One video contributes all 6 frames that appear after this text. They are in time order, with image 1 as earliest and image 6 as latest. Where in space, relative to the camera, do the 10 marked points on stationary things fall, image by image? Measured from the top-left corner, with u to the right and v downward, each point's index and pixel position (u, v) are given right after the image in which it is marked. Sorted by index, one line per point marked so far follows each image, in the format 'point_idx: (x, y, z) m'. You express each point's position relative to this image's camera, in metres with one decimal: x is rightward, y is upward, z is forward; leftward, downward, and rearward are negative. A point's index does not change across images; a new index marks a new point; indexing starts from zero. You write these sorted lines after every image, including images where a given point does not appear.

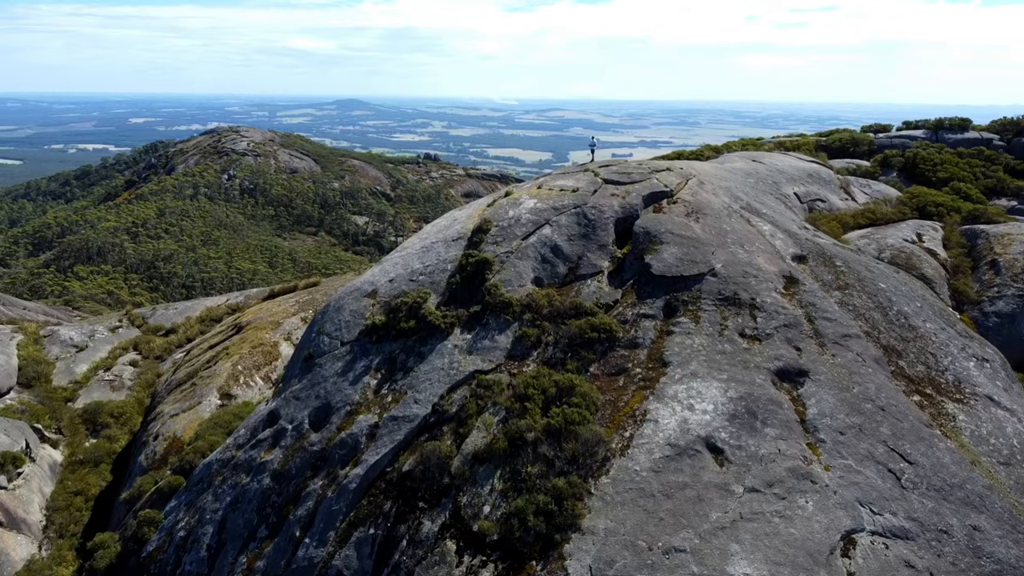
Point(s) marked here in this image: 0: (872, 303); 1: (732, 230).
0: (+5.8, -0.2, +13.1) m
1: (+3.8, +1.0, +14.2) m
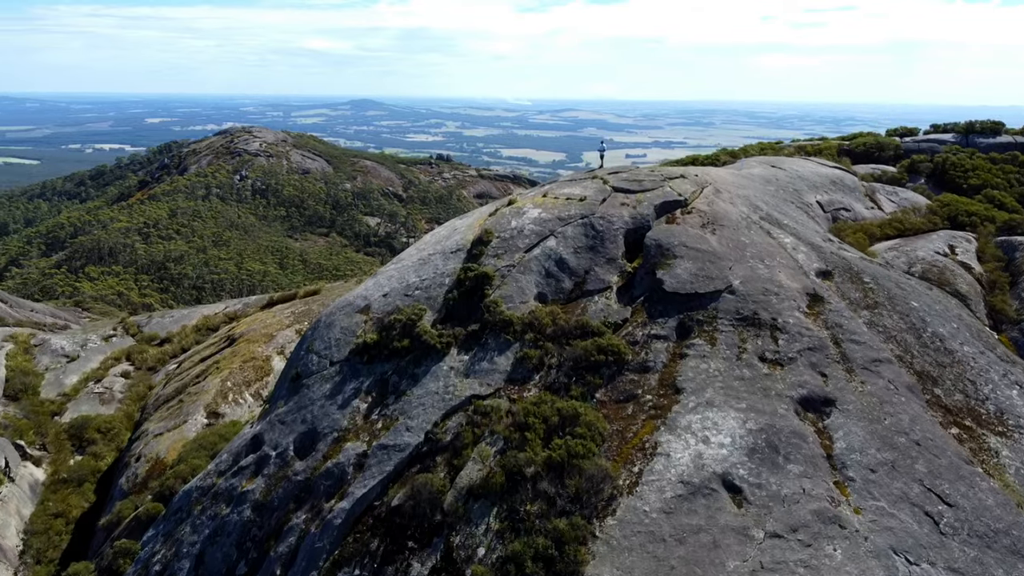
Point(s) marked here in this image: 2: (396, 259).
0: (+5.8, -0.5, +12.0) m
1: (+3.9, +0.7, +13.2) m
2: (-2.1, +0.5, +14.8) m
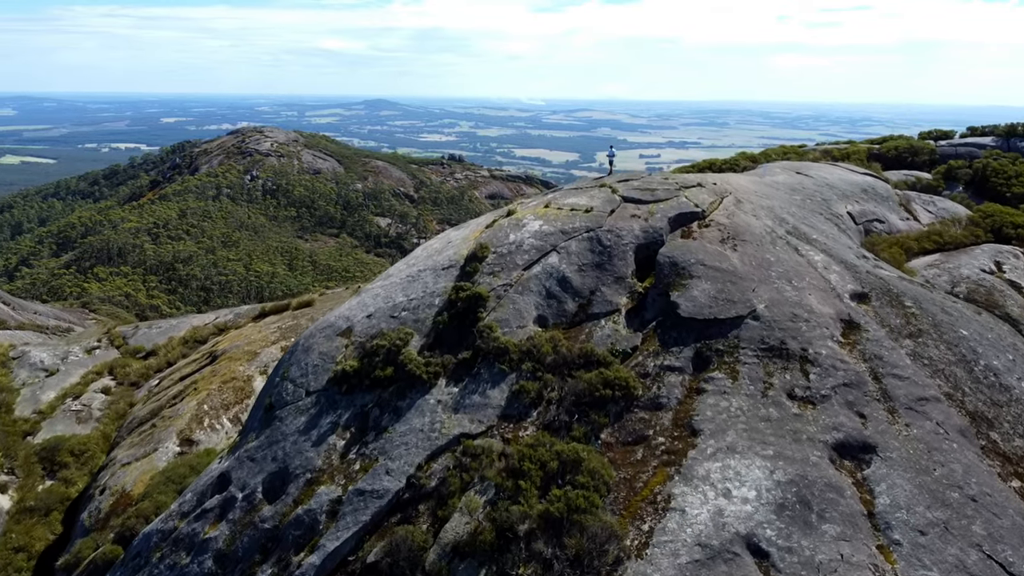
0: (+5.7, -0.9, +10.6) m
1: (+3.8, +0.4, +11.8) m
2: (-2.1, +0.2, +13.5) m
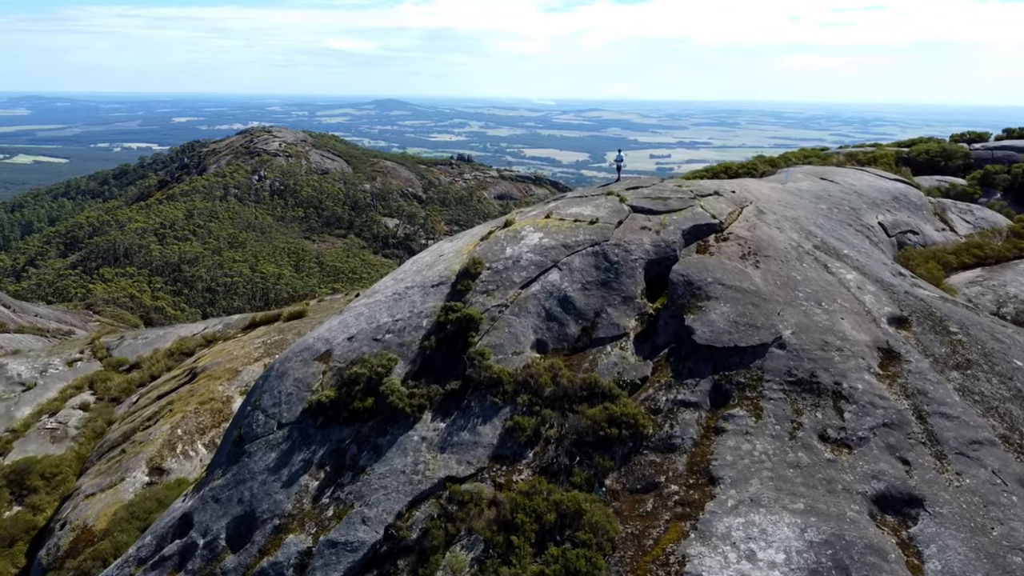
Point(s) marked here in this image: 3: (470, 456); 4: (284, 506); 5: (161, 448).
0: (+5.6, -1.2, +9.3) m
1: (+3.8, +0.1, +10.5) m
2: (-2.2, -0.1, +12.3) m
3: (-0.5, -1.9, +9.3) m
4: (-2.7, -2.6, +9.6) m
5: (-5.9, -2.7, +13.8) m
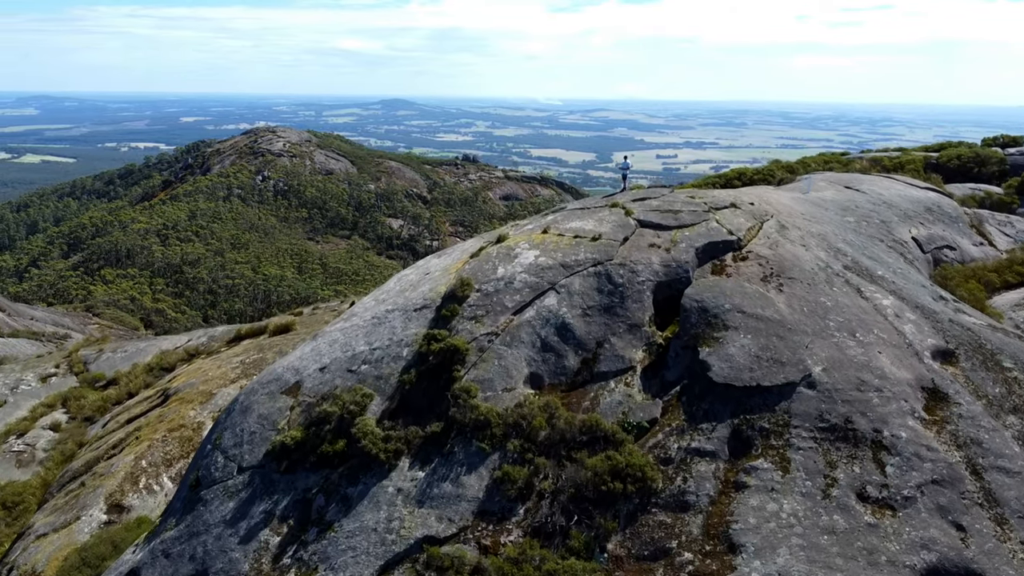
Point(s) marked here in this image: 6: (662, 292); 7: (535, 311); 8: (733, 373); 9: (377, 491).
0: (+5.5, -1.5, +8.0) m
1: (+3.7, -0.2, +9.3) m
2: (-2.2, -0.4, +11.1) m
3: (-0.6, -2.2, +8.1) m
4: (-2.8, -2.9, +8.4) m
5: (-6.0, -3.0, +12.6) m
6: (+1.8, -0.1, +9.9) m
7: (+0.3, -0.3, +9.7) m
8: (+2.3, -0.9, +8.5) m
9: (-1.4, -2.1, +8.4) m
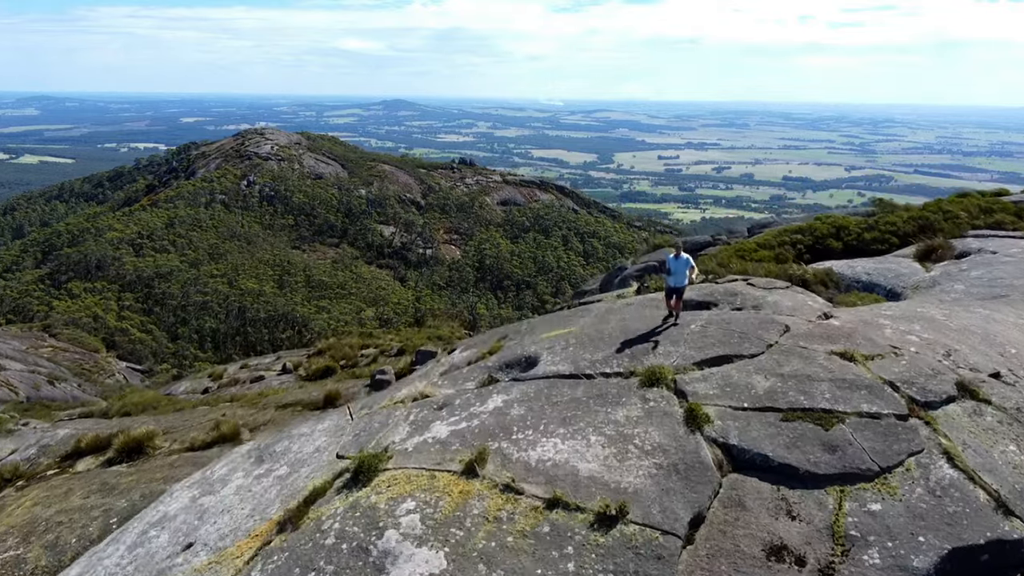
0: (+4.9, -3.1, +1.3) m
1: (+3.0, -1.8, +2.5) m
2: (-2.9, -2.0, +4.3) m
3: (-1.2, -3.8, +1.3) m
4: (-3.4, -4.5, +1.6) m
5: (-6.6, -4.6, +5.8) m
6: (+1.2, -1.7, +3.1) m
7: (-0.4, -1.9, +2.9) m
8: (+1.7, -2.5, +1.7) m
9: (-2.0, -3.7, +1.6) m
